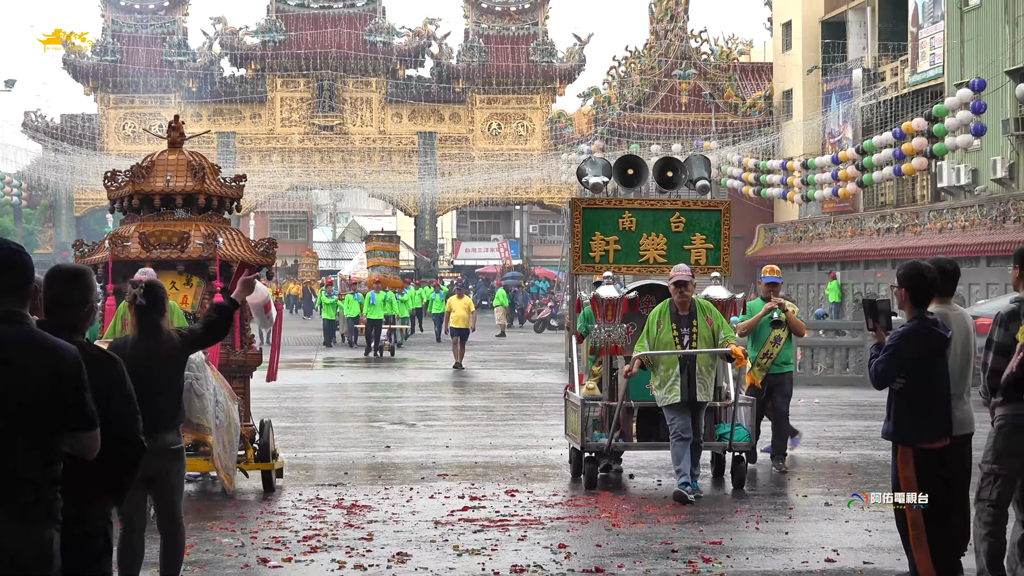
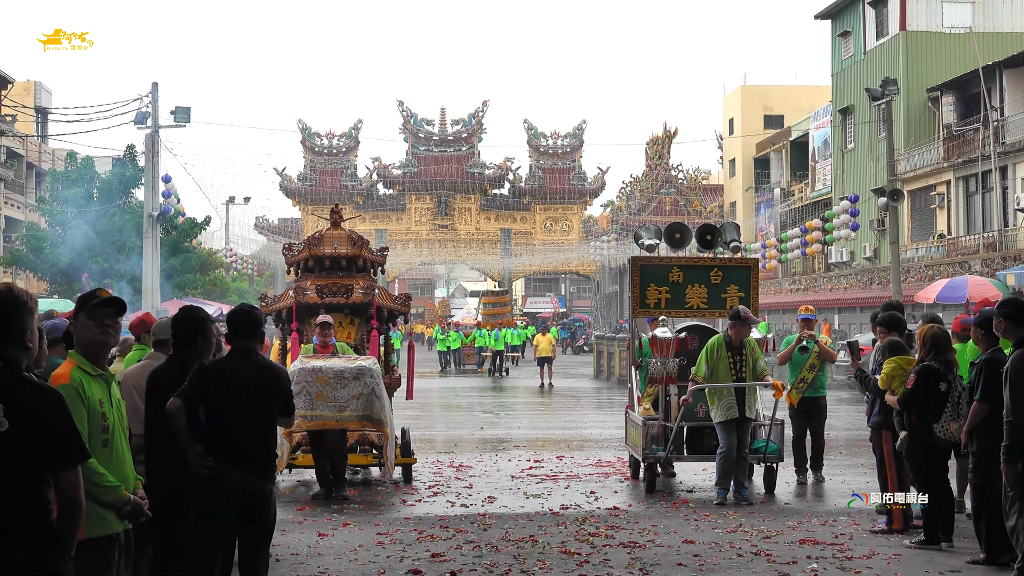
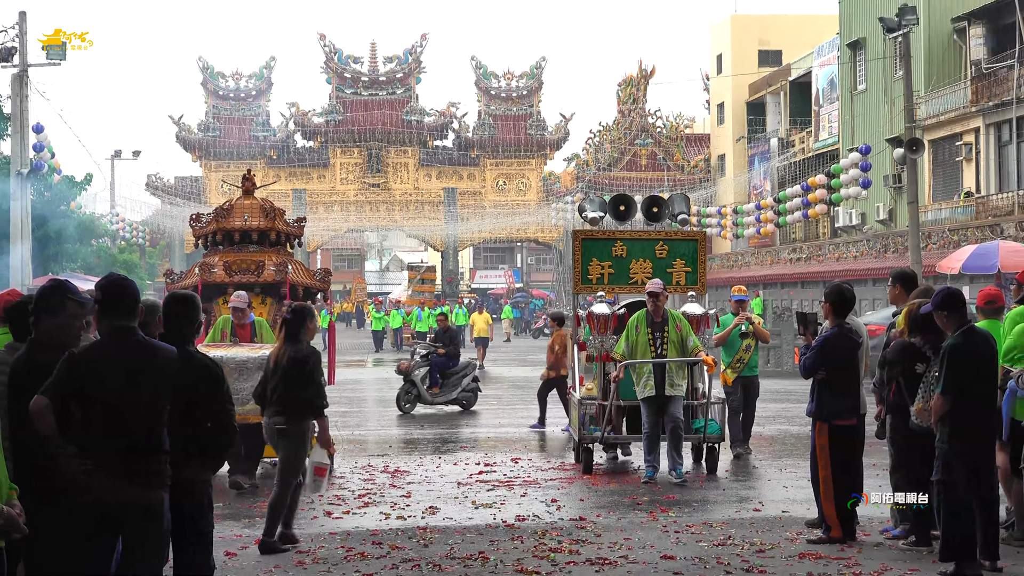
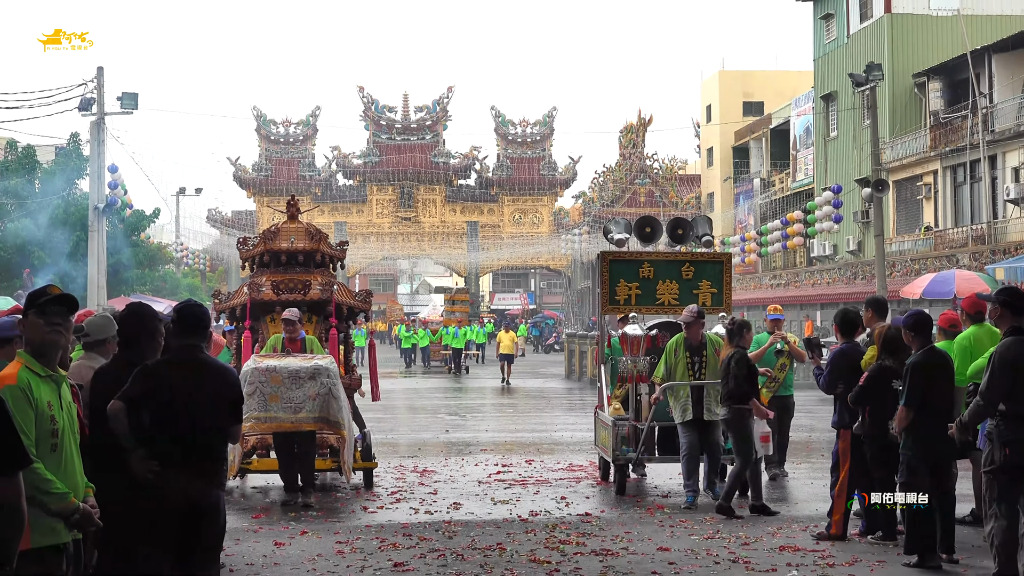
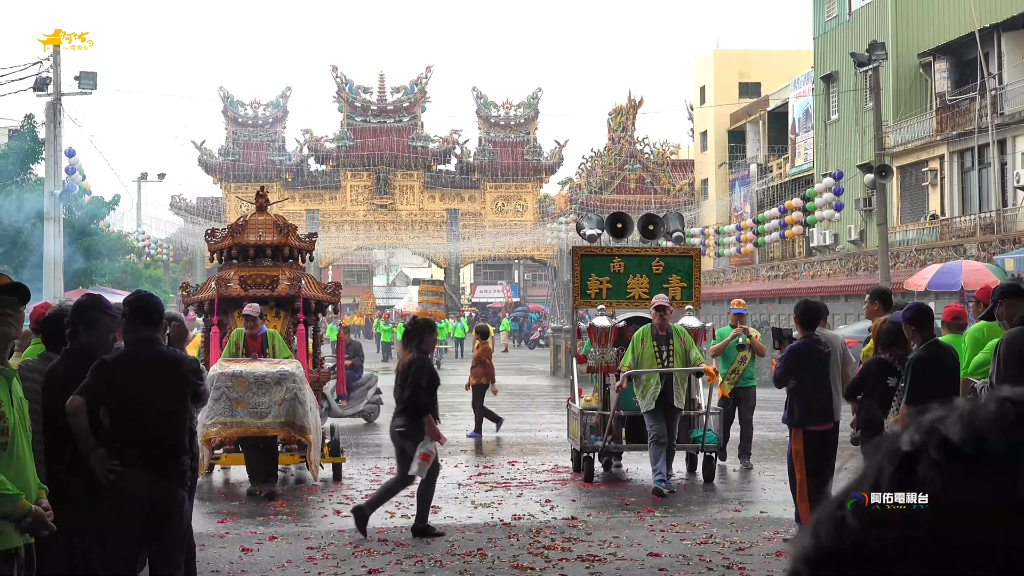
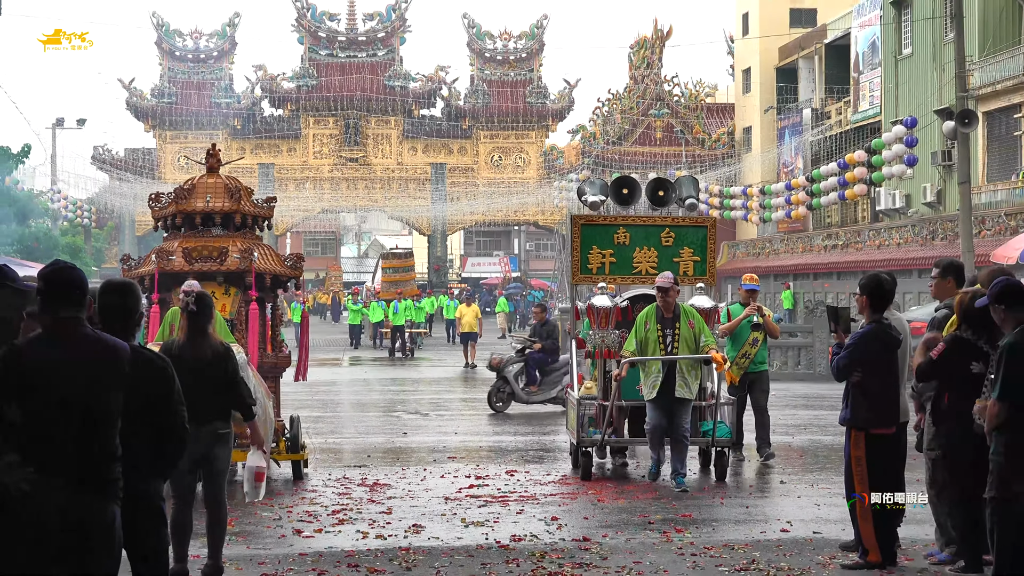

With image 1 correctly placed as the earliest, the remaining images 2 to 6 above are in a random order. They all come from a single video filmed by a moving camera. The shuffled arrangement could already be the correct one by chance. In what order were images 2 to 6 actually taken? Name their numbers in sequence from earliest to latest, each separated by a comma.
6, 3, 5, 4, 2
